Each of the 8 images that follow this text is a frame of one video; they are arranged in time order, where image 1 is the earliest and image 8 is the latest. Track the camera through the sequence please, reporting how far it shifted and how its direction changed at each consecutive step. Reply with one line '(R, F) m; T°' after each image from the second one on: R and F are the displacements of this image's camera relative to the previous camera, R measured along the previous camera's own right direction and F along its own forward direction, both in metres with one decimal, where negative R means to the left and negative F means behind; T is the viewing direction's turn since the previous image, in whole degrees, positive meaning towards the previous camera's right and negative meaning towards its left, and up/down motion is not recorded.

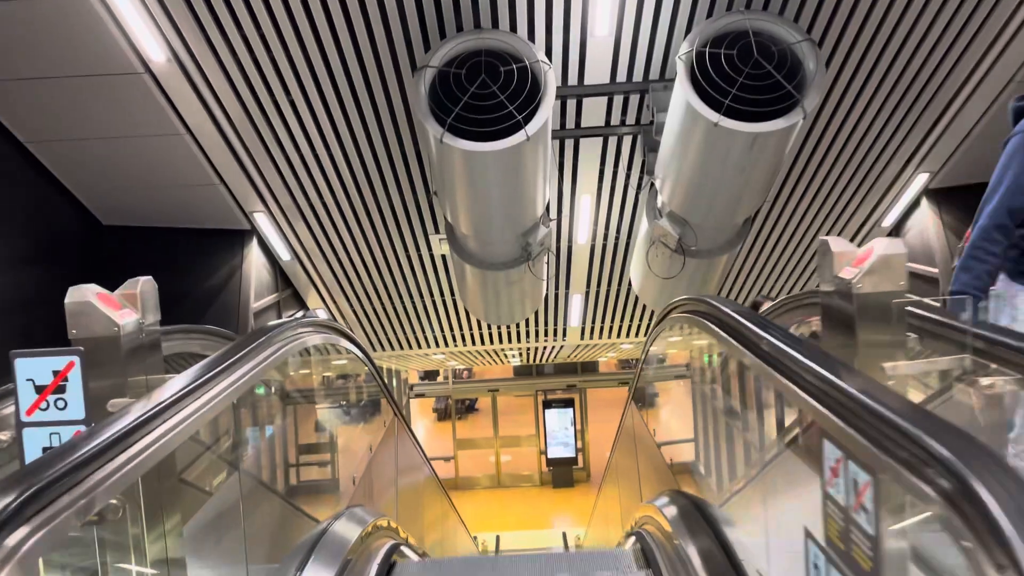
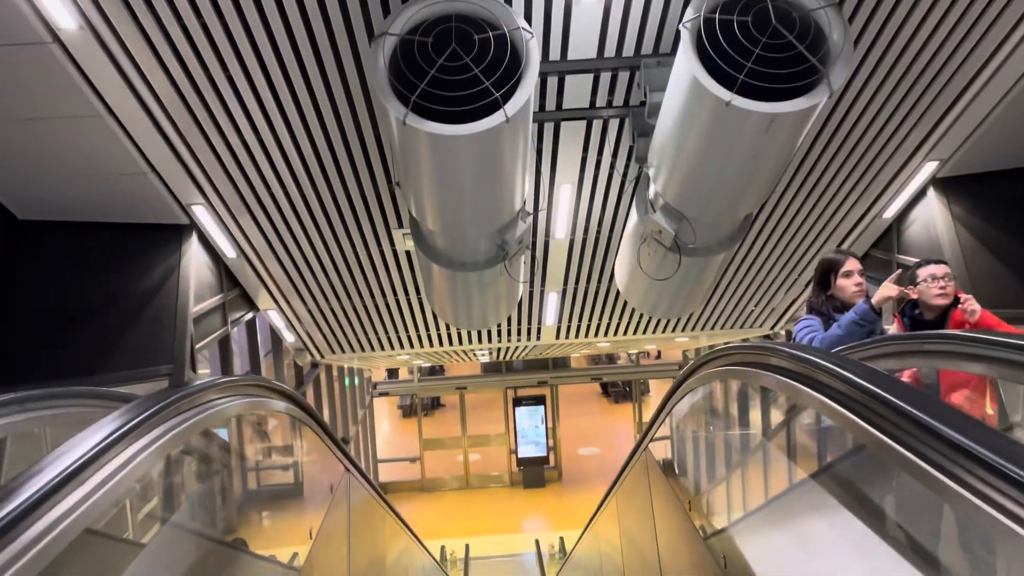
(0.0, +0.5) m; +3°
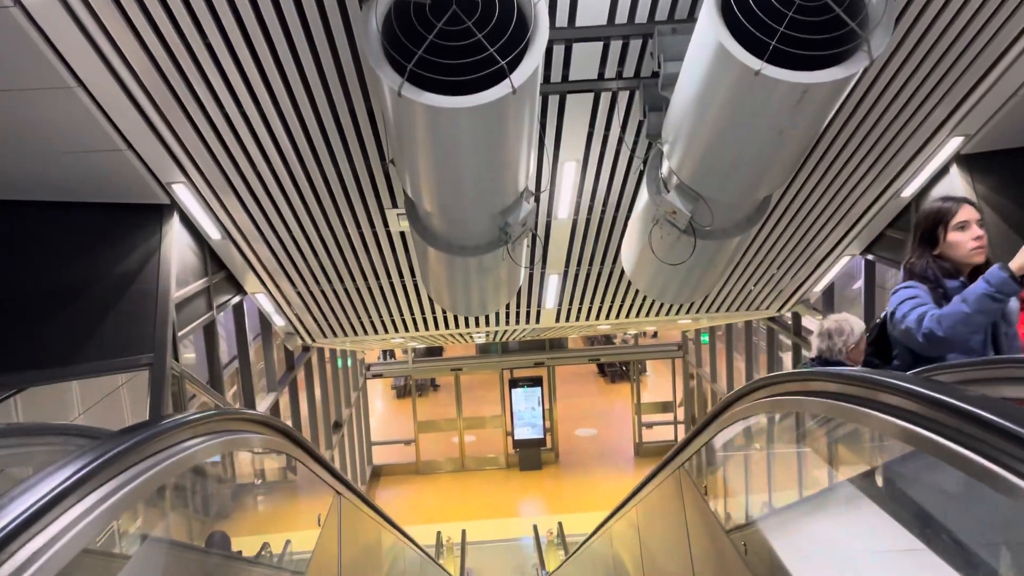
(0.0, +0.3) m; +1°
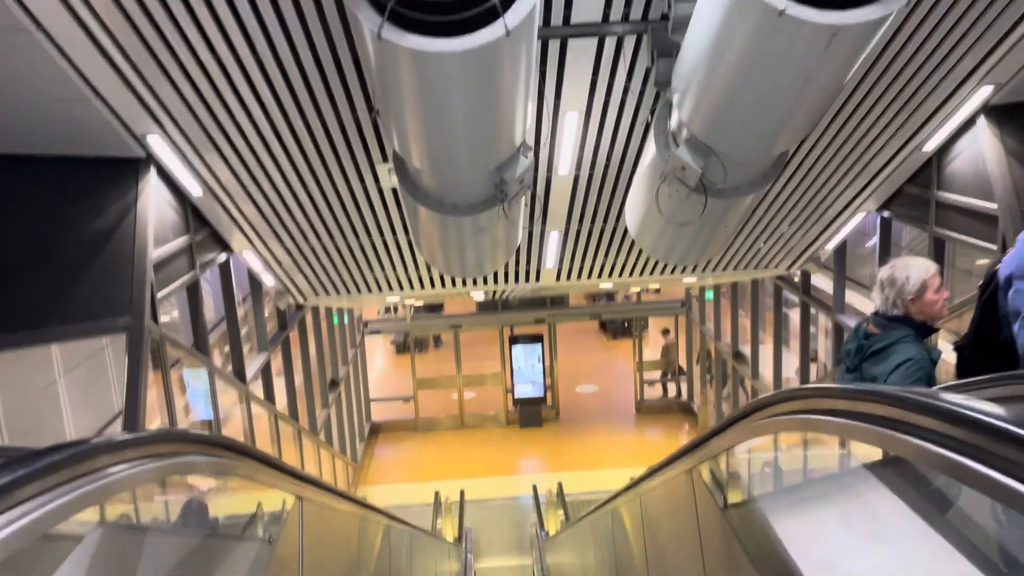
(0.0, +0.2) m; 0°
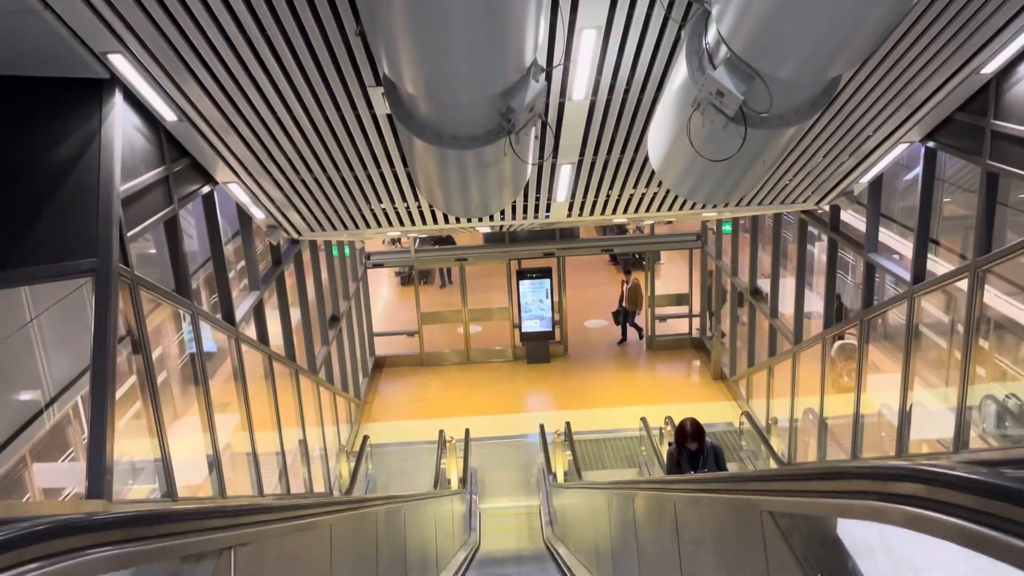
(0.0, +0.4) m; -1°
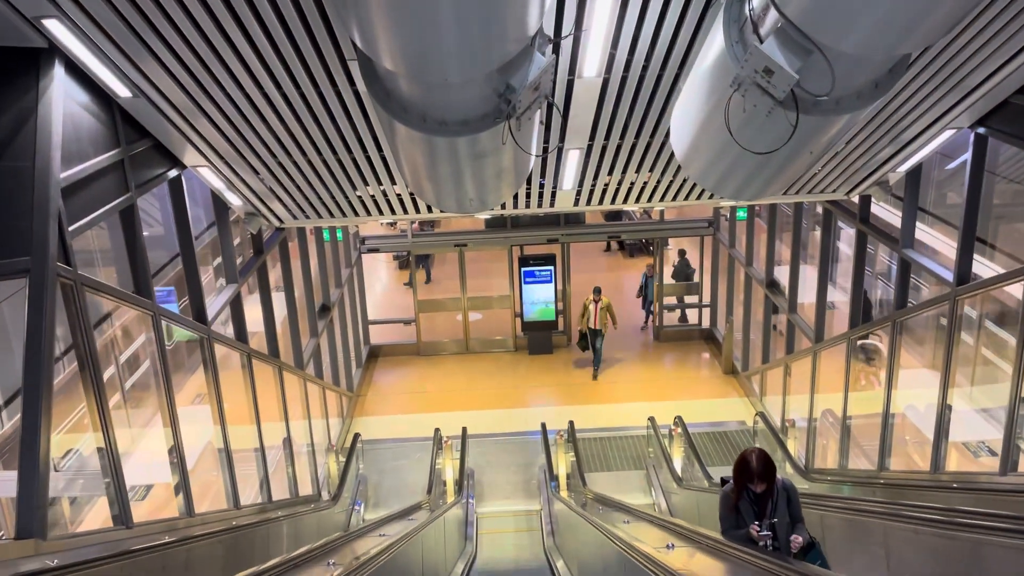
(0.0, +0.5) m; 0°
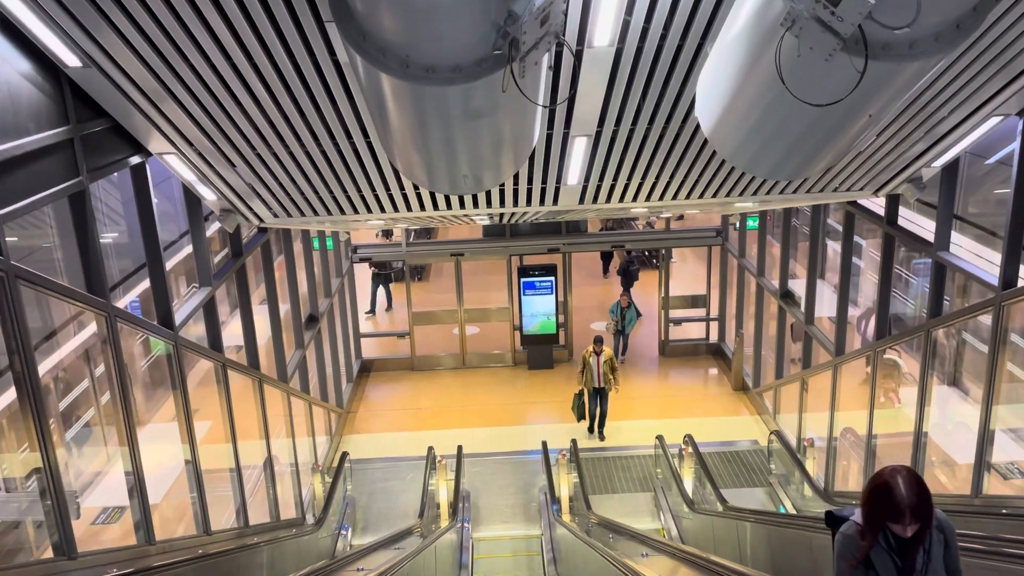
(0.0, +0.5) m; 0°
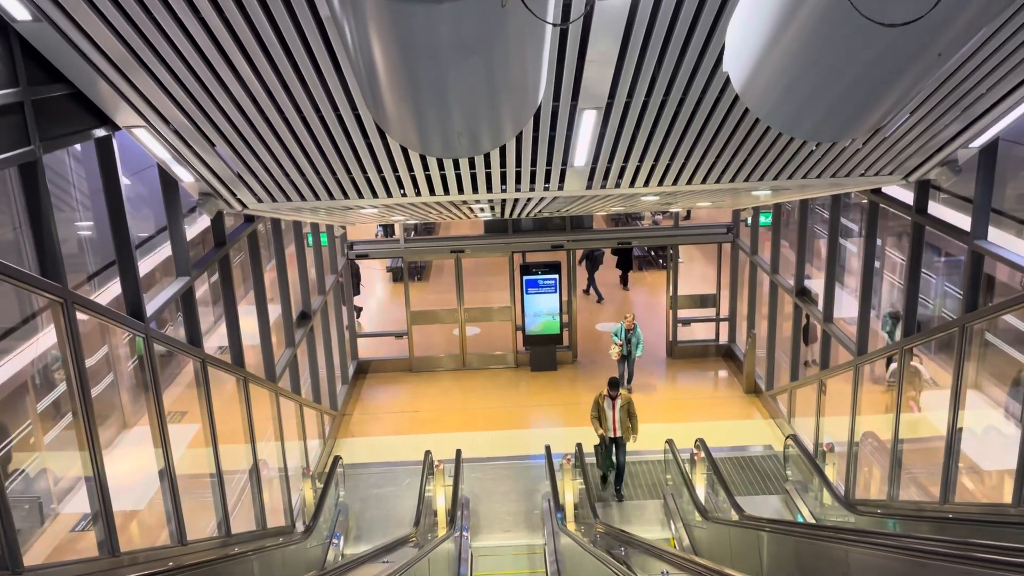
(0.0, +0.4) m; 0°
